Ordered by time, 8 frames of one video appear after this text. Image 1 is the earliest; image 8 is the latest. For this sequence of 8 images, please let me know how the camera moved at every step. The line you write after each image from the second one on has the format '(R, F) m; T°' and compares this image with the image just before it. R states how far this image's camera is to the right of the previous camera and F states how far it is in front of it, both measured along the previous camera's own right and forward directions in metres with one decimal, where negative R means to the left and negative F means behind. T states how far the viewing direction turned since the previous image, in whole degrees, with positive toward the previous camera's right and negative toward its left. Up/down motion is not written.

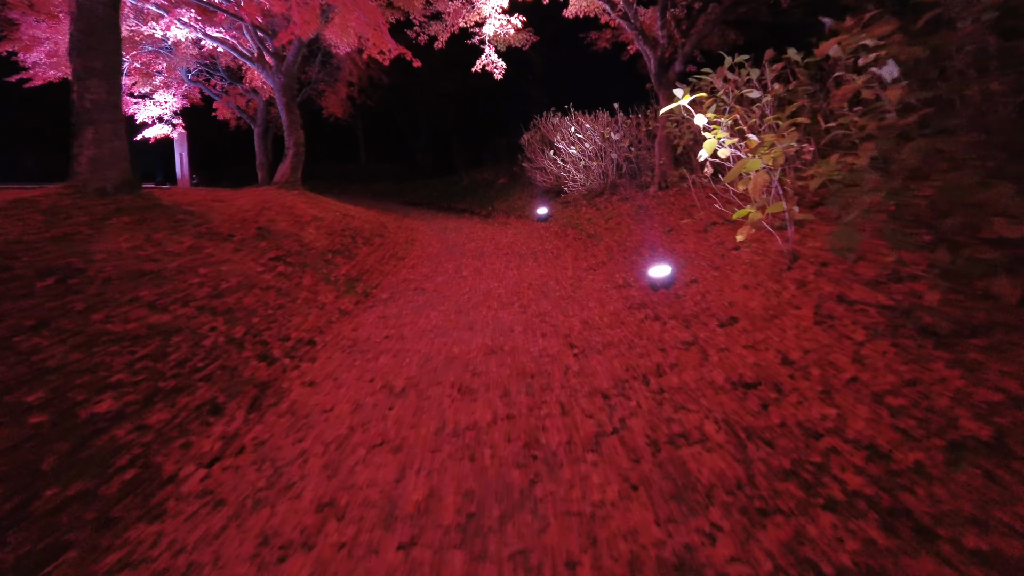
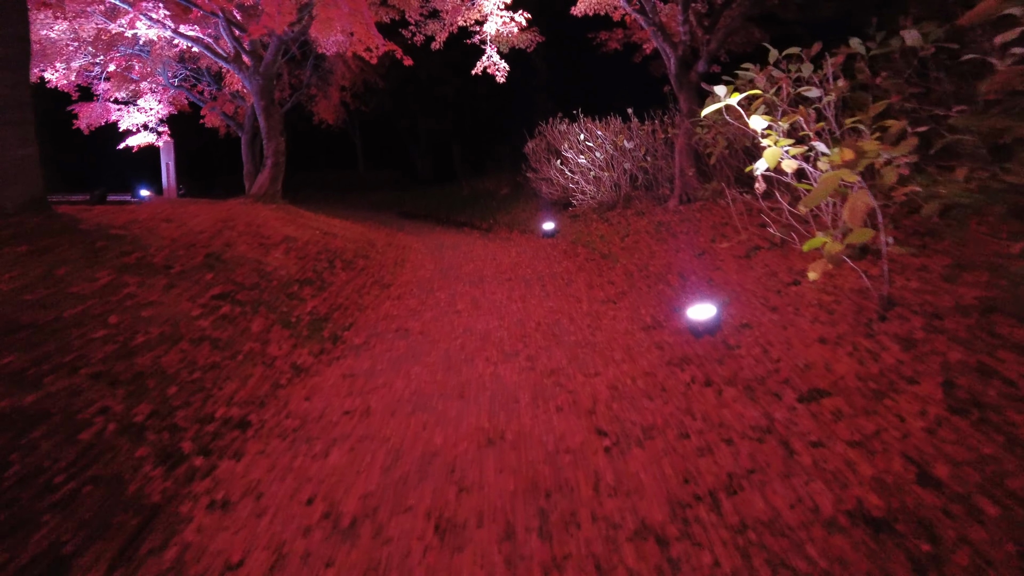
(0.0, +1.8) m; 0°
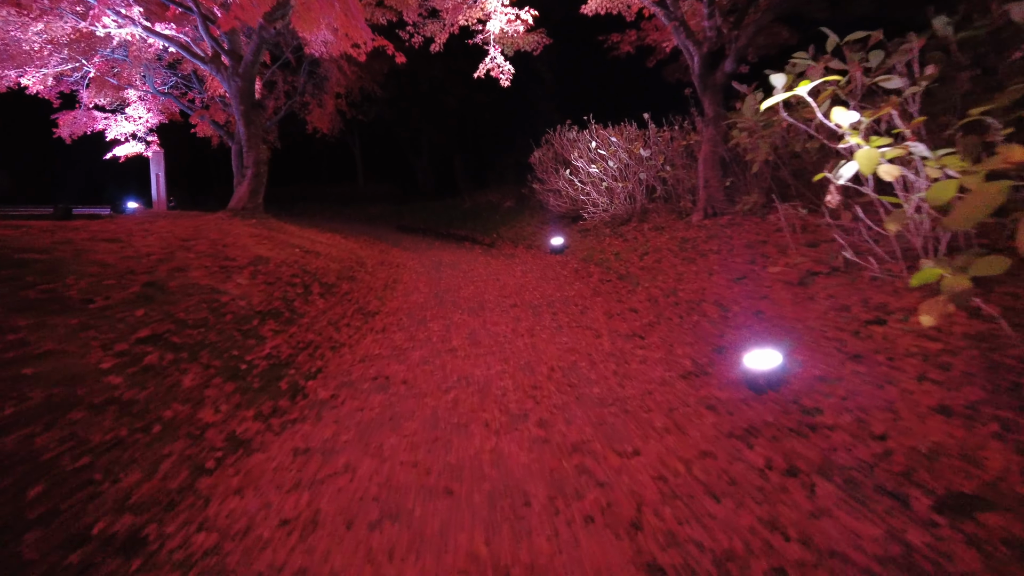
(0.0, +1.5) m; 0°
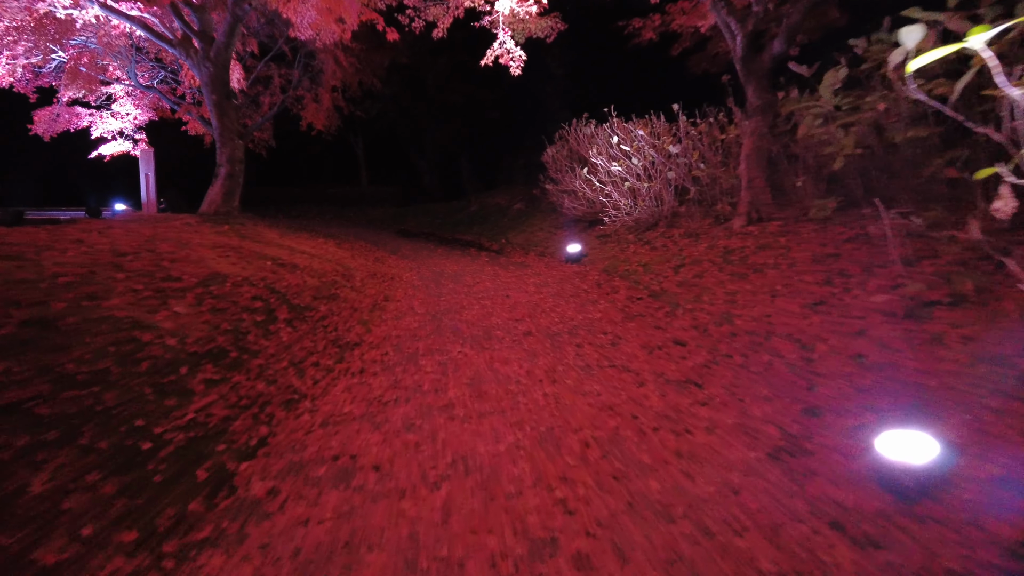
(-0.1, +1.8) m; -1°
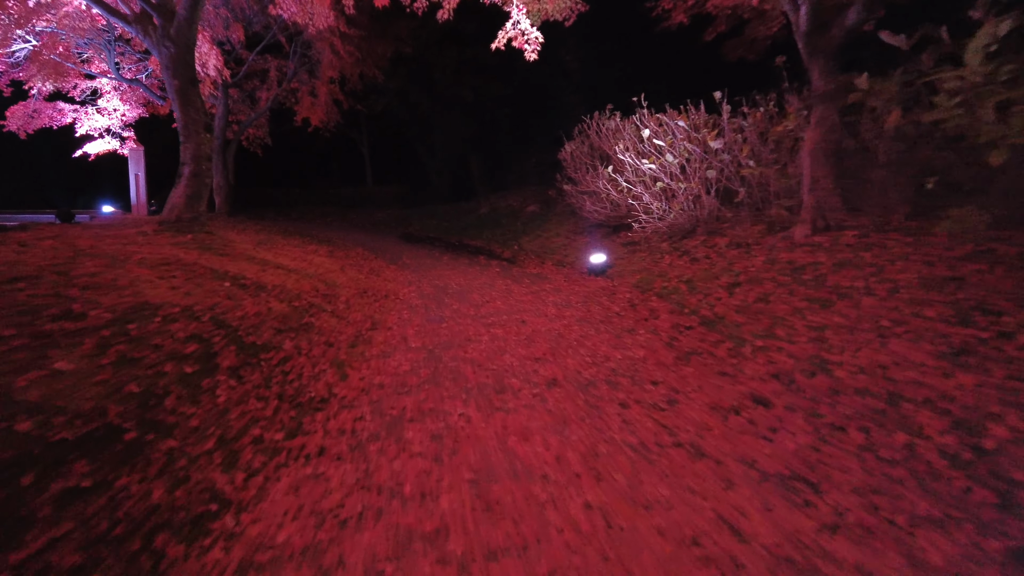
(-0.1, +1.9) m; -1°
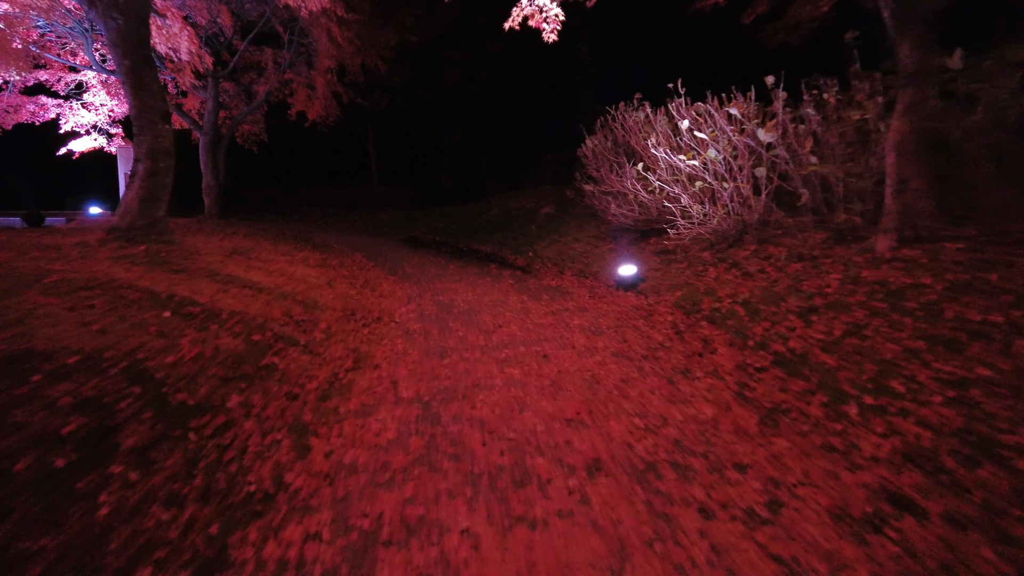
(-0.1, +1.7) m; -1°
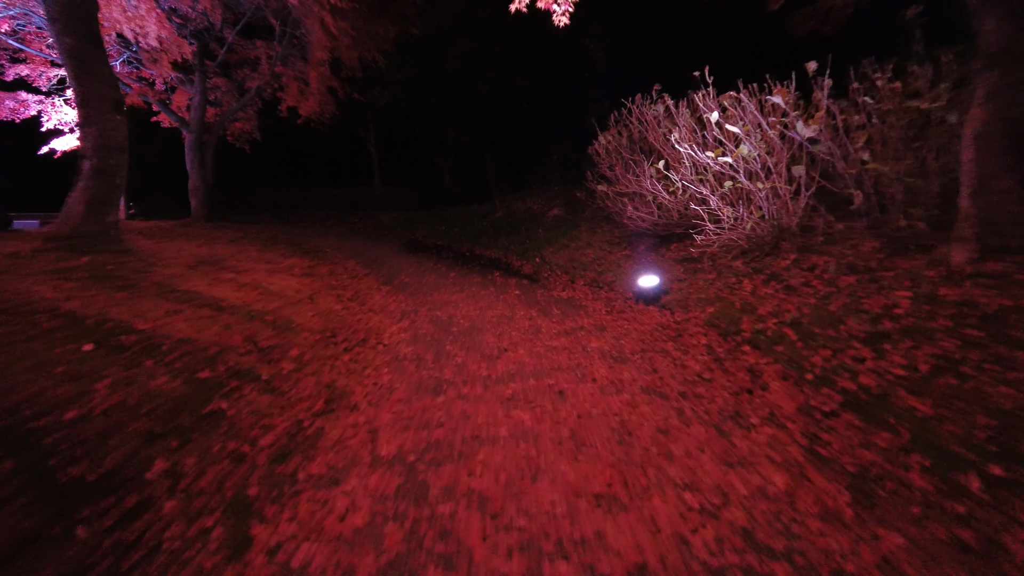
(0.0, +1.2) m; 0°
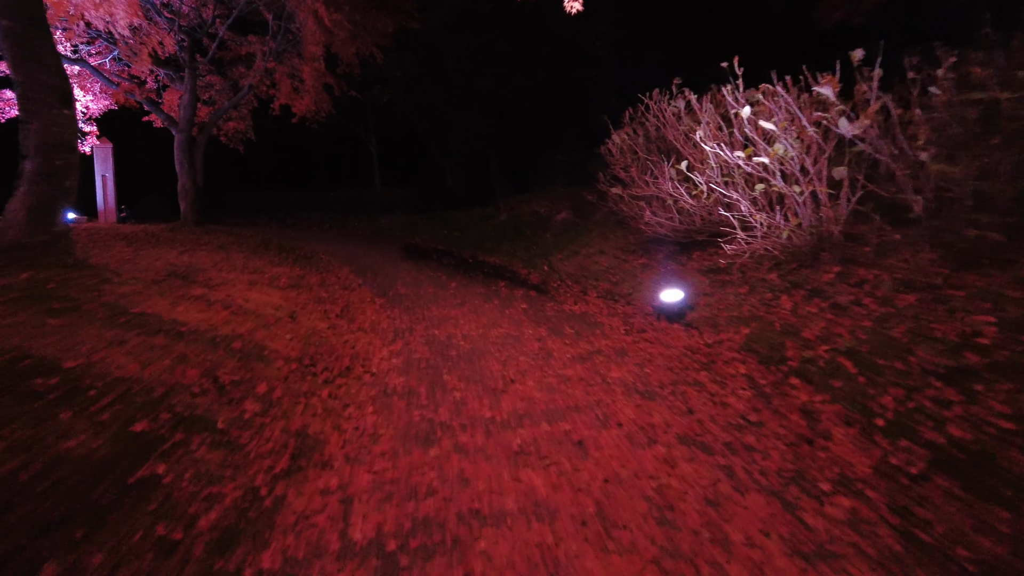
(0.0, +1.0) m; 0°
